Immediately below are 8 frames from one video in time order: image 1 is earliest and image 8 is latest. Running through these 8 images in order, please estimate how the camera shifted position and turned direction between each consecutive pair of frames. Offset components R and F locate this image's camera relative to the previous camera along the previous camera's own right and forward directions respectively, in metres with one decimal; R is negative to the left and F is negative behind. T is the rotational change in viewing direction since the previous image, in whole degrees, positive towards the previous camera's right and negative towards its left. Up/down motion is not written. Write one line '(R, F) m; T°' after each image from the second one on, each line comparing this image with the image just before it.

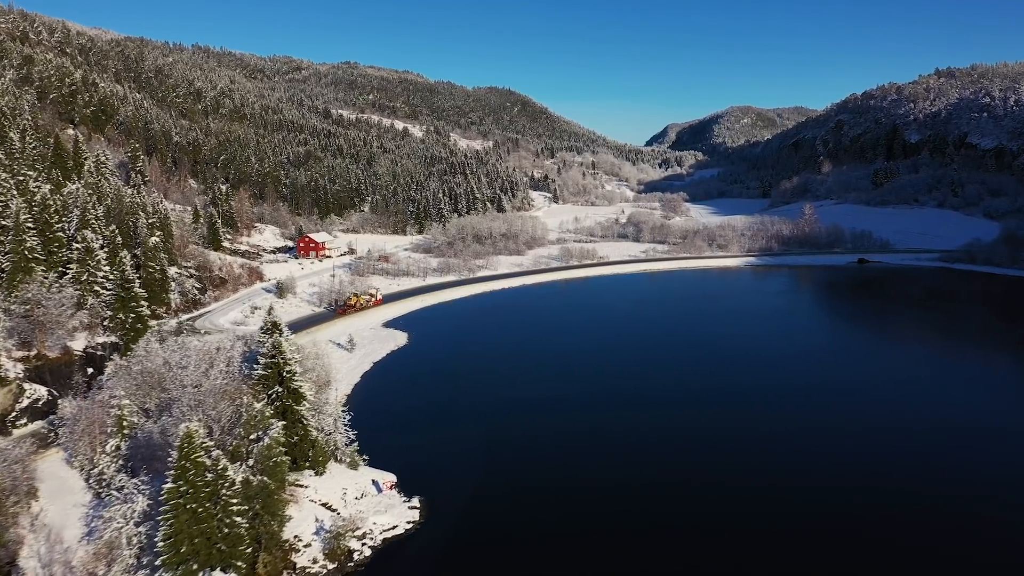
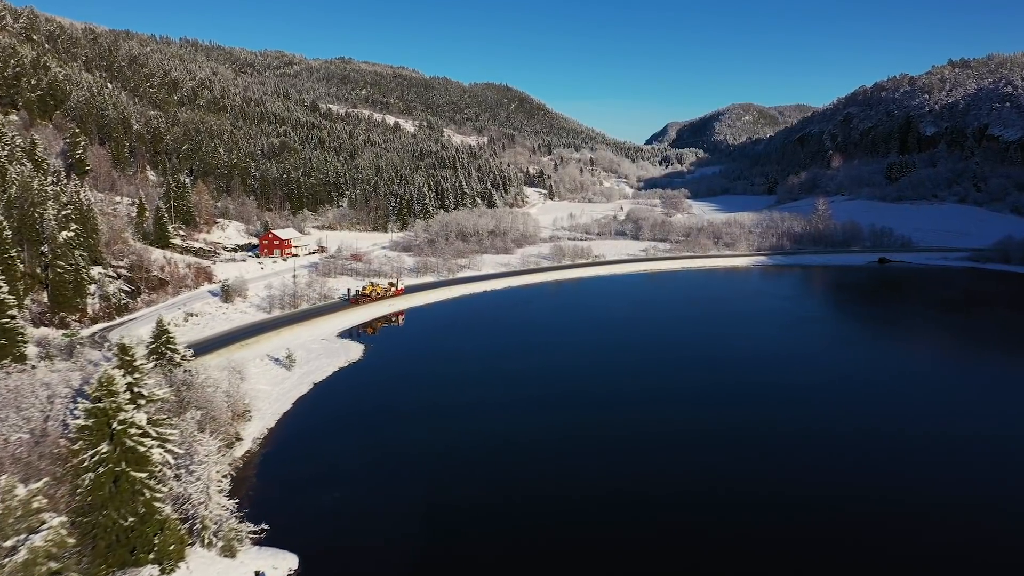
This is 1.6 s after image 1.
(+2.1, +8.3) m; 0°
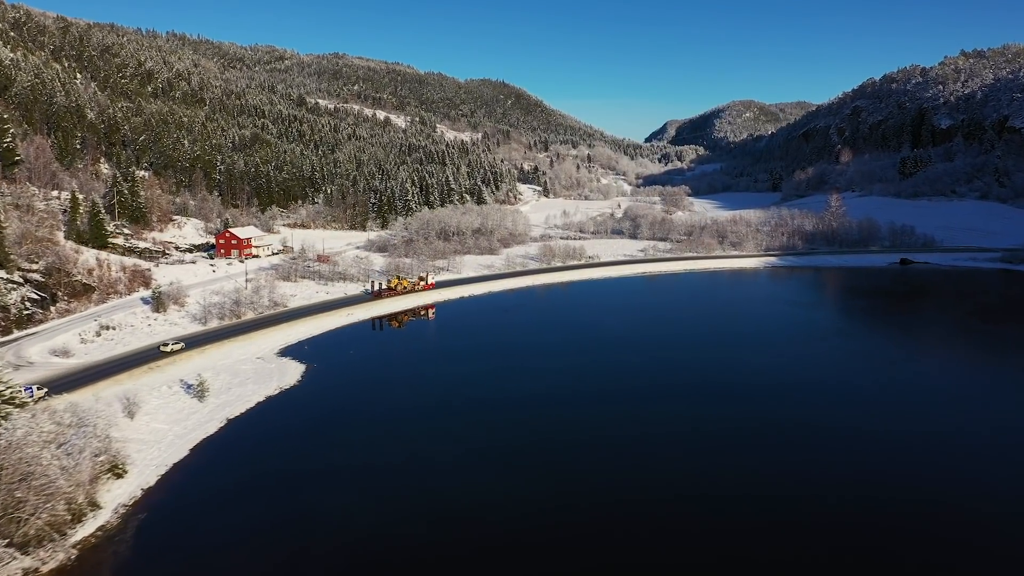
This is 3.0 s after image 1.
(+2.1, +7.7) m; 0°
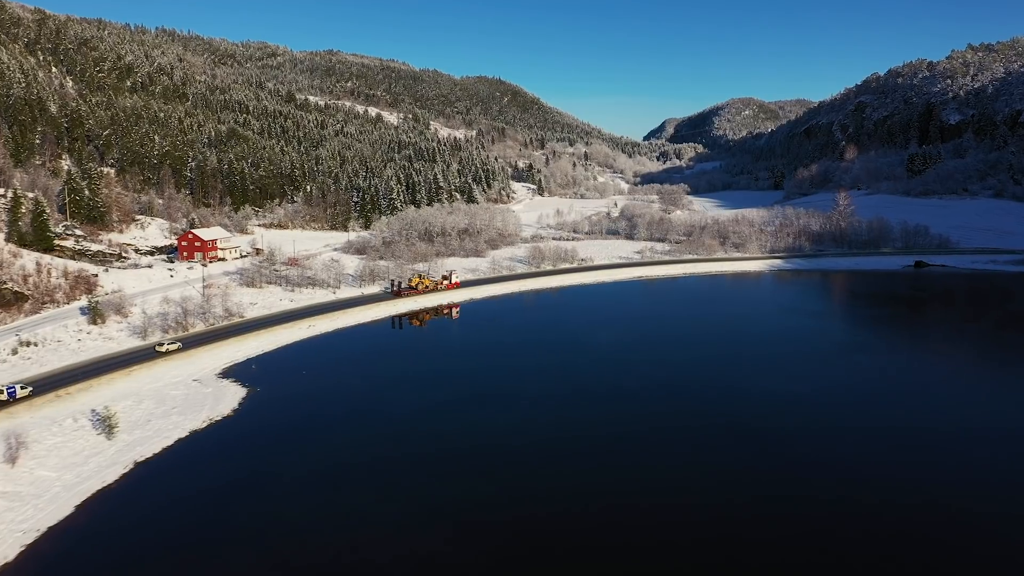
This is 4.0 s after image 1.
(+1.6, +5.1) m; 0°
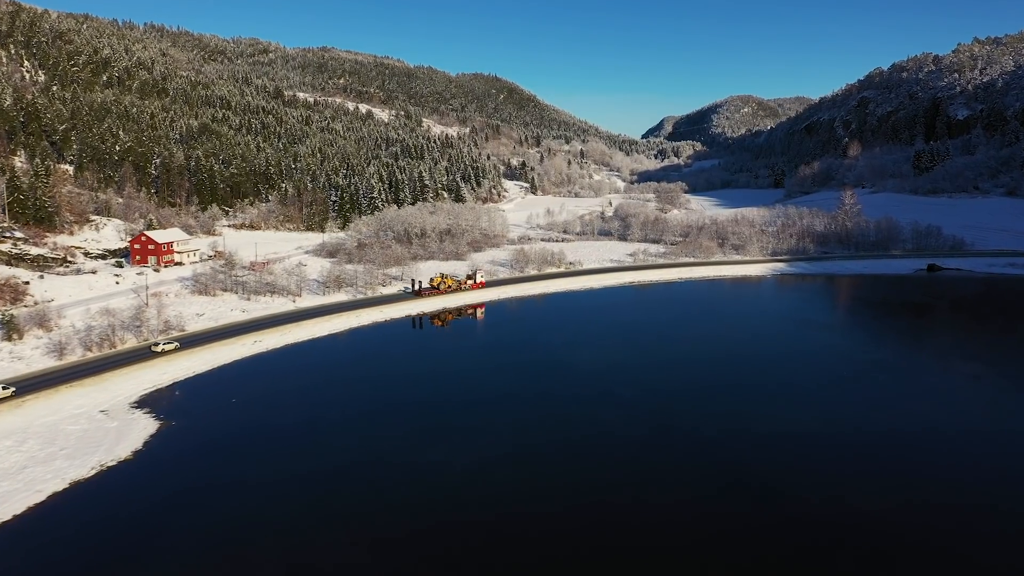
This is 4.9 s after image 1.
(+2.0, +5.0) m; 0°
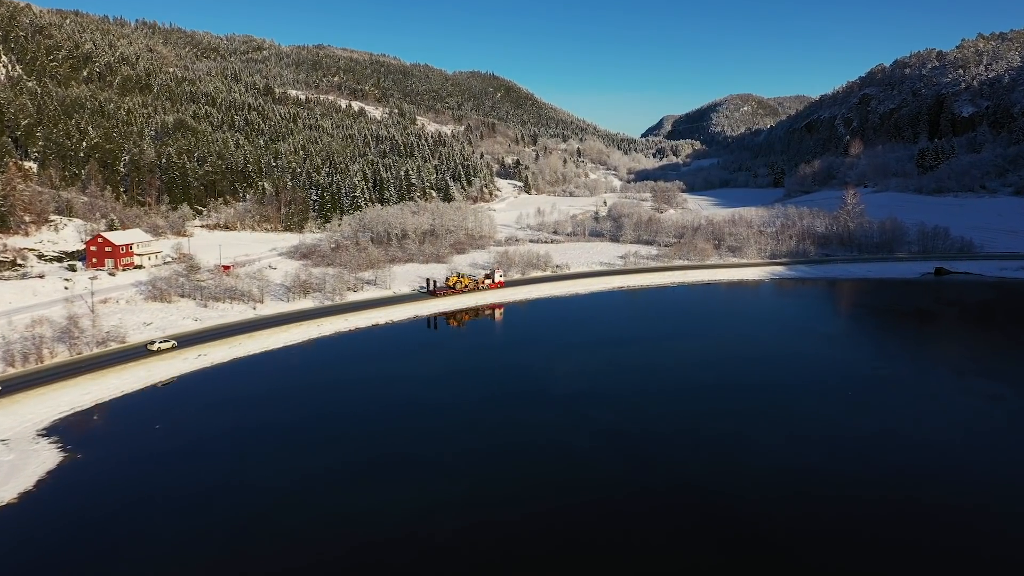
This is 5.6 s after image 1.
(+2.0, +3.7) m; 0°
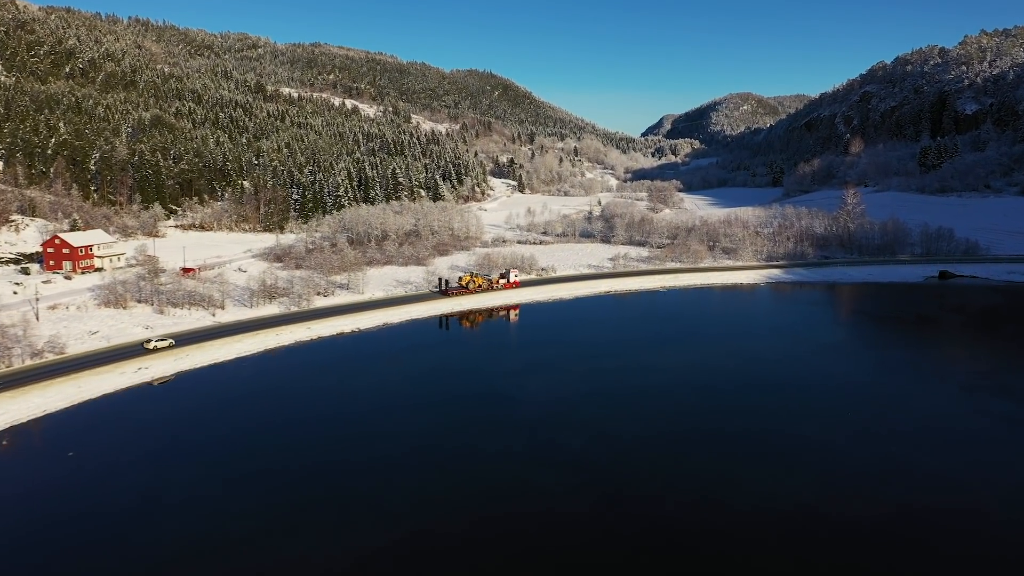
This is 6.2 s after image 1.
(+1.9, +3.0) m; 0°
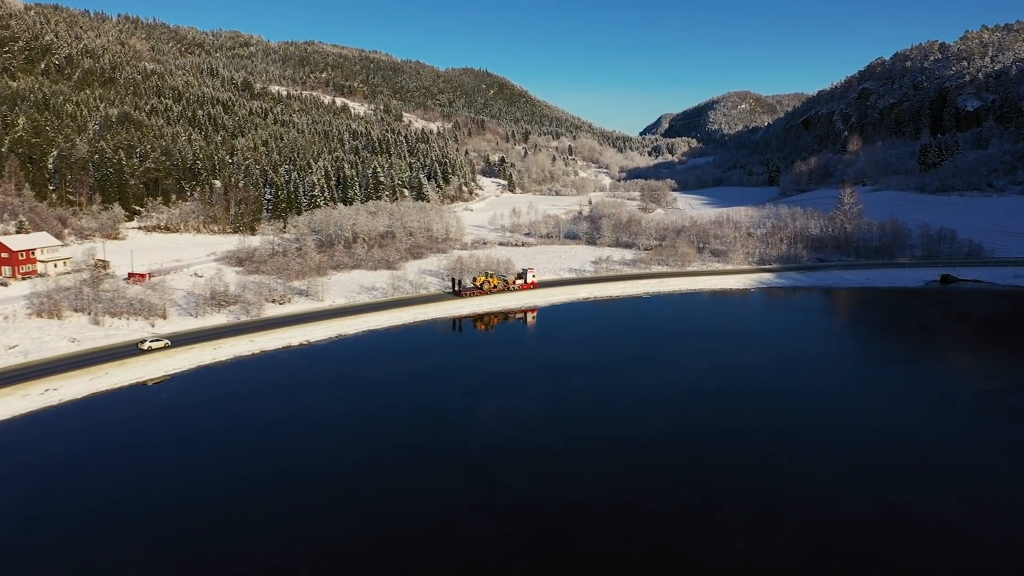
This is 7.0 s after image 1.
(+2.6, +3.5) m; 0°
